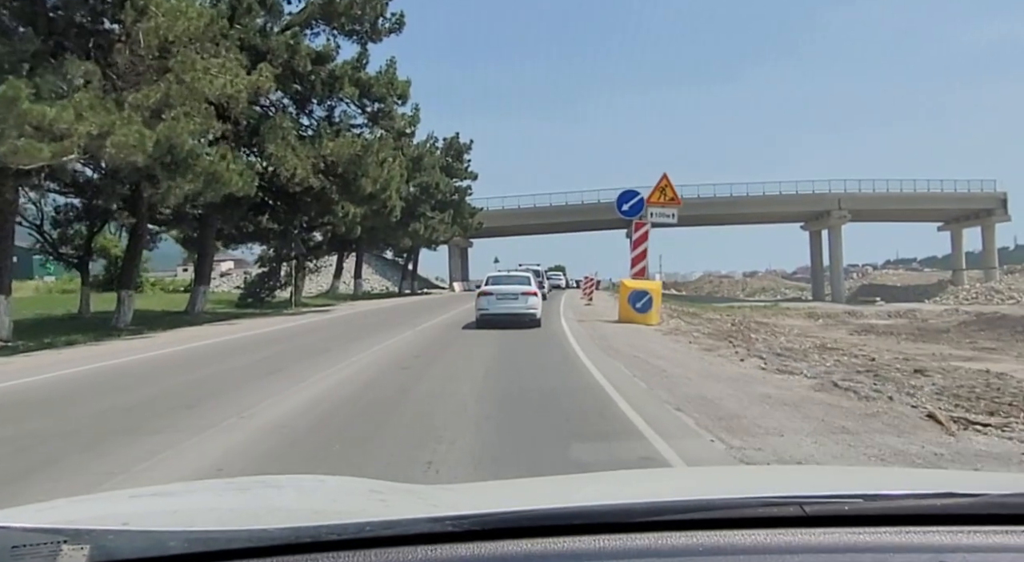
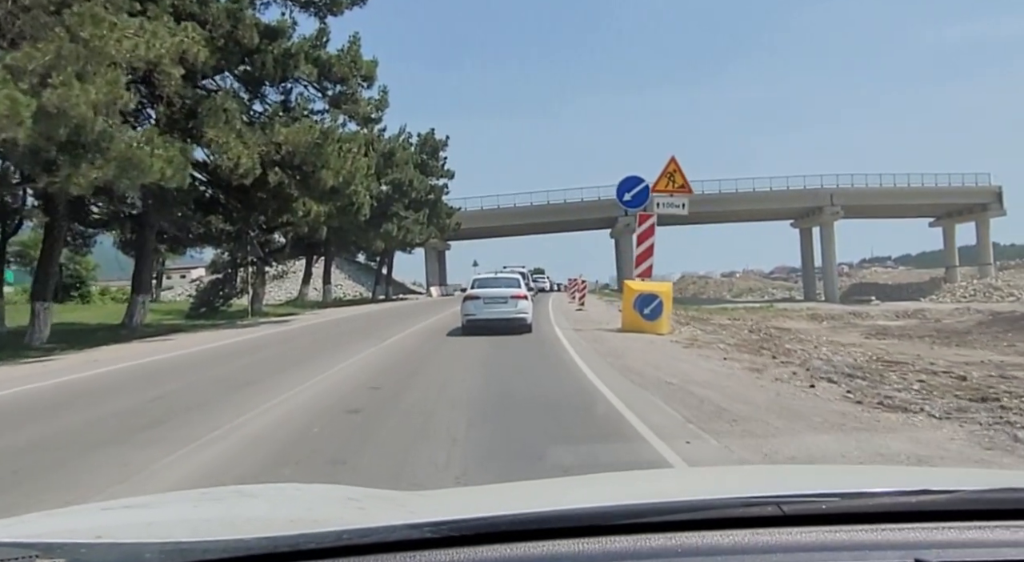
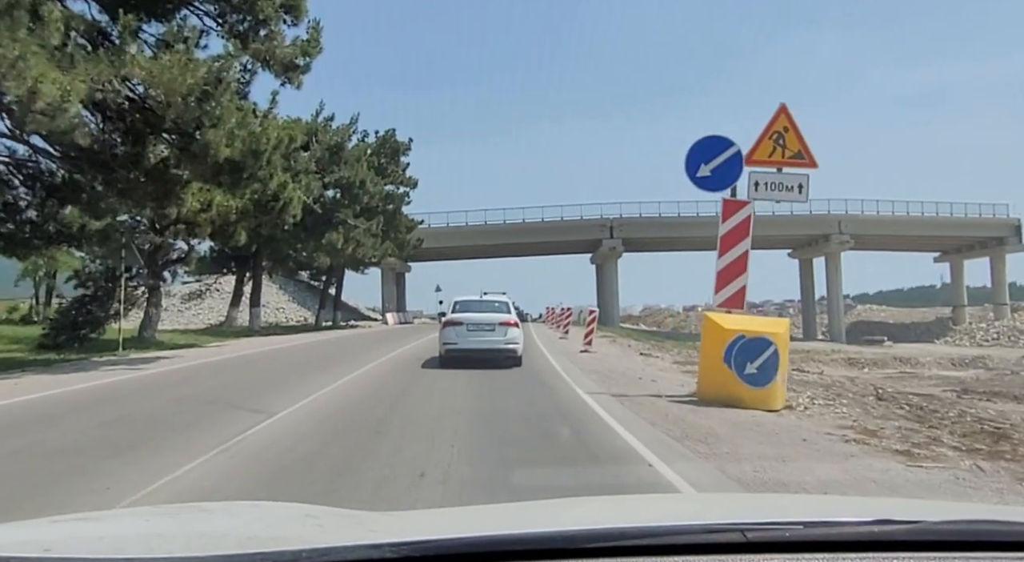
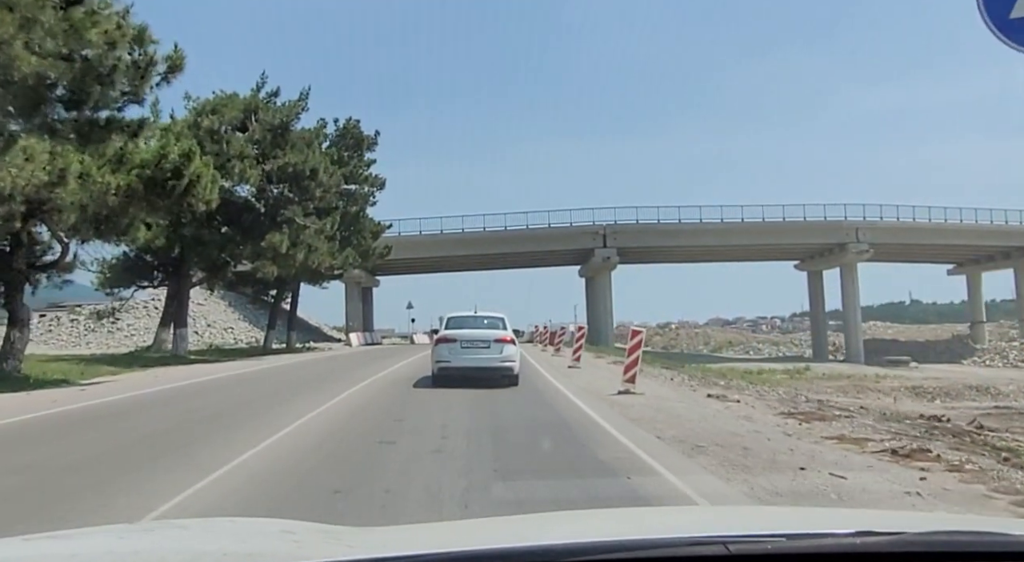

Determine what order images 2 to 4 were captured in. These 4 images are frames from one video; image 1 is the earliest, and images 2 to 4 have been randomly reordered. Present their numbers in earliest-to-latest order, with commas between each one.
2, 3, 4
